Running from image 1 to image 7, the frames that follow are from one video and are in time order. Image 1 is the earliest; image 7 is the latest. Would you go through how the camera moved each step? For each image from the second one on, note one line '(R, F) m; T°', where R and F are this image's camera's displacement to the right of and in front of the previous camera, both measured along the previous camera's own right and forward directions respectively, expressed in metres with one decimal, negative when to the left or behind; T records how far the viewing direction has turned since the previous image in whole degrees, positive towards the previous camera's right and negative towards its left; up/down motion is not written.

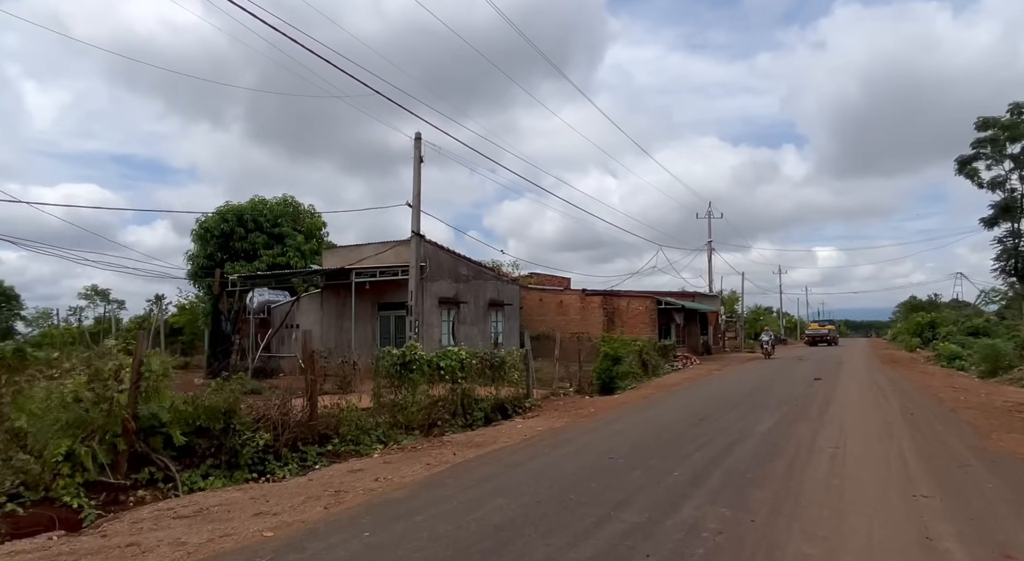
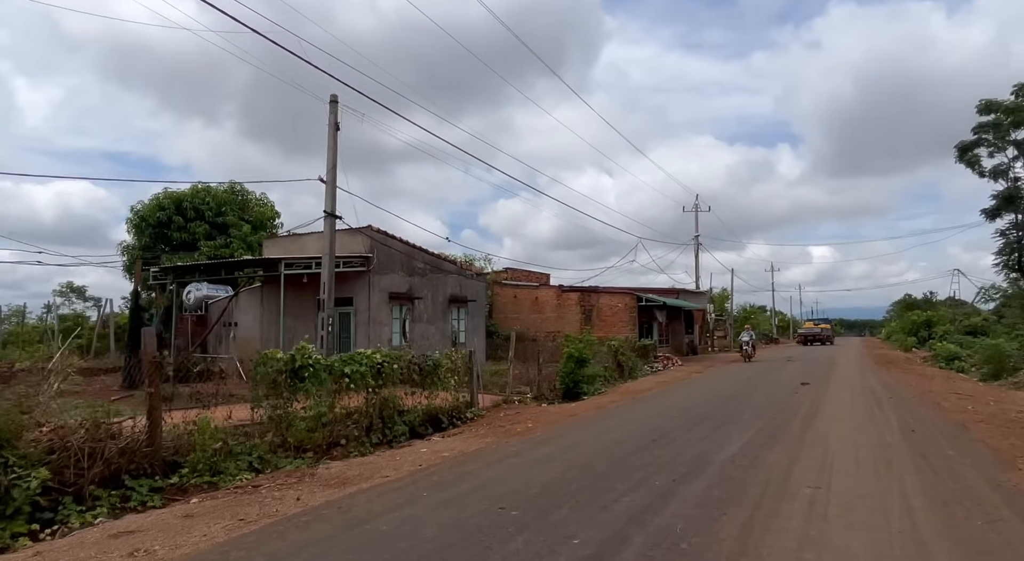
(+1.2, +2.1) m; 0°
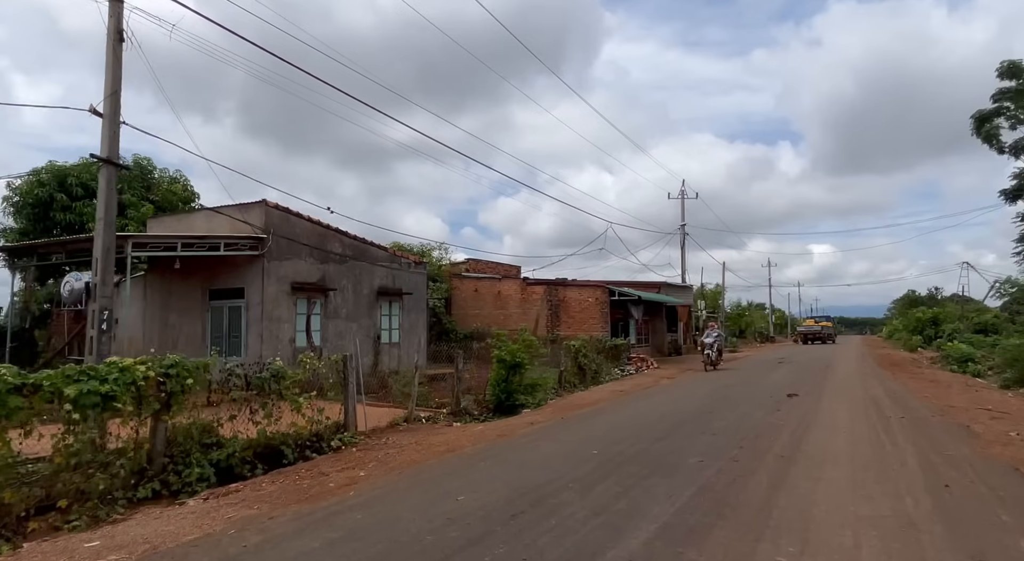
(+1.9, +3.5) m; 0°
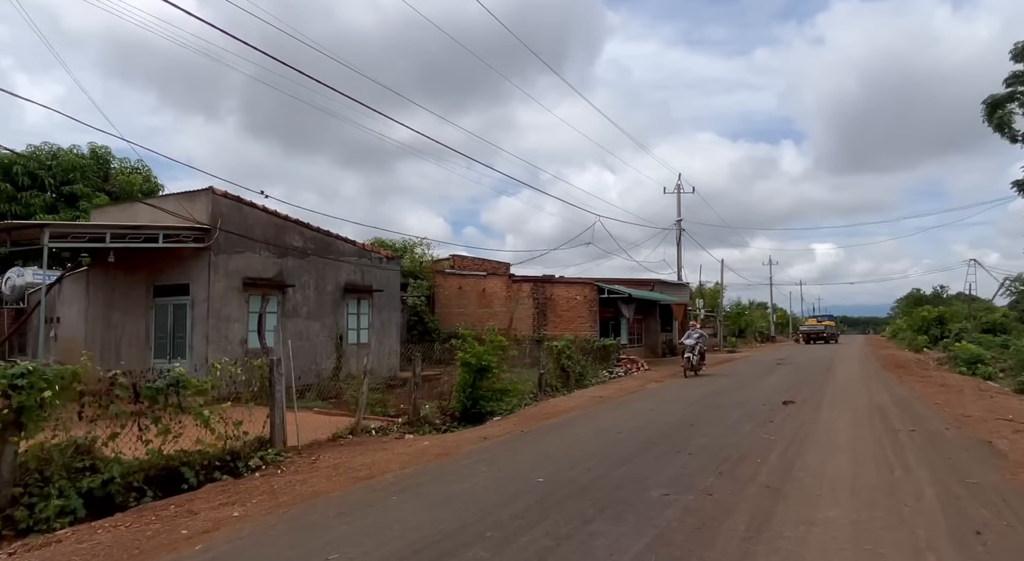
(+0.8, +1.4) m; 0°
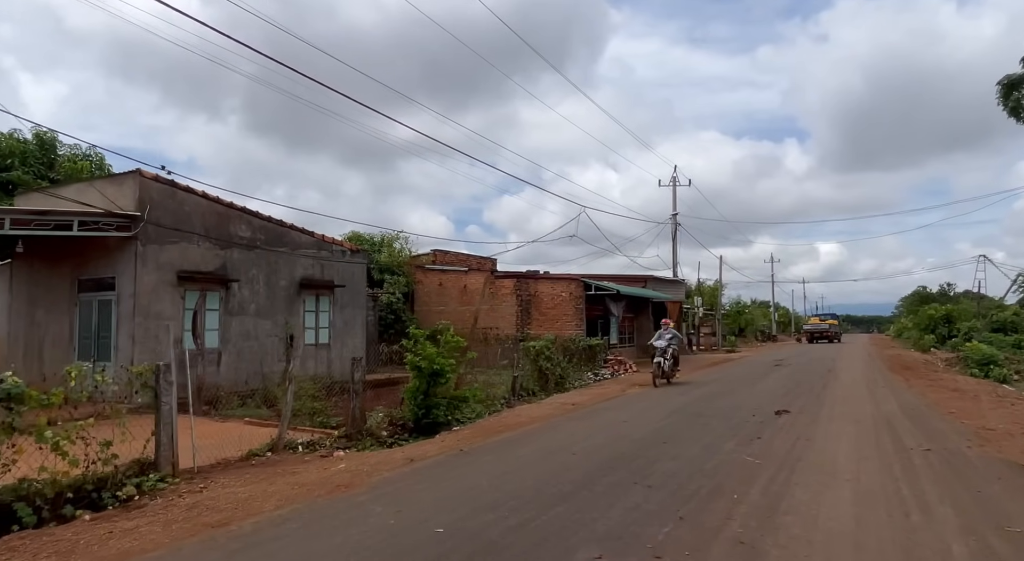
(+0.8, +1.5) m; 0°
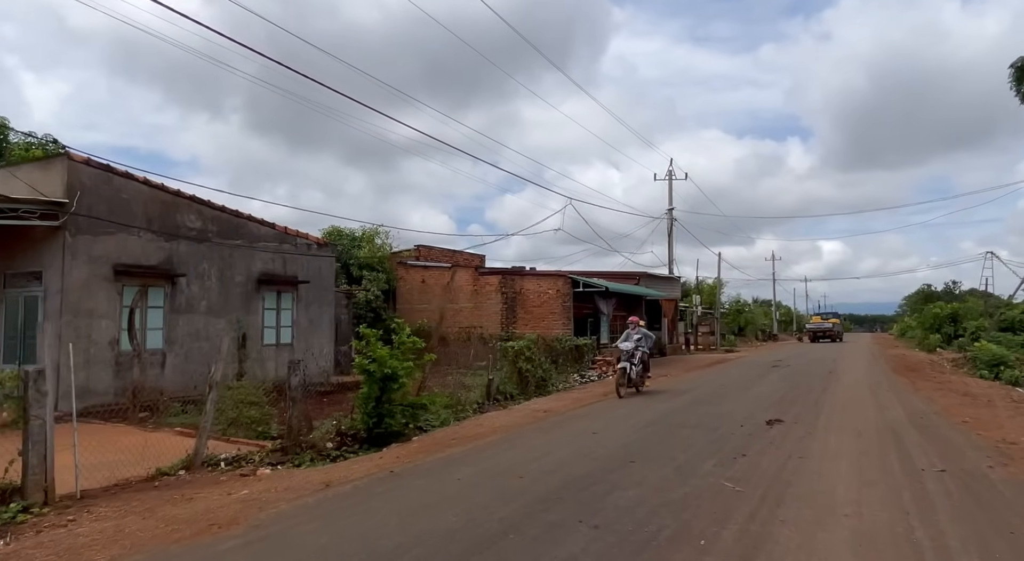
(+0.7, +1.2) m; 0°
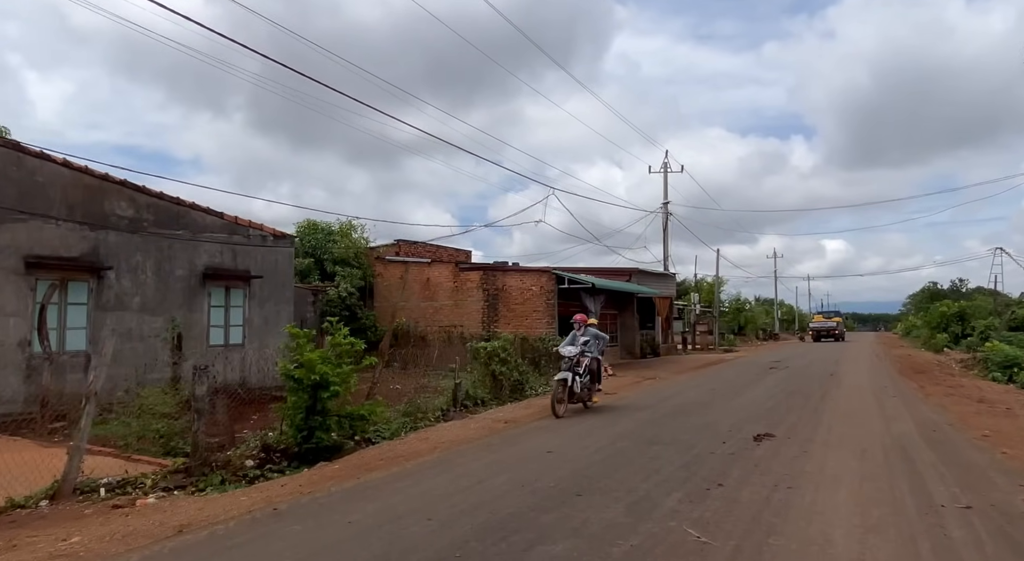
(+0.8, +1.4) m; 0°
